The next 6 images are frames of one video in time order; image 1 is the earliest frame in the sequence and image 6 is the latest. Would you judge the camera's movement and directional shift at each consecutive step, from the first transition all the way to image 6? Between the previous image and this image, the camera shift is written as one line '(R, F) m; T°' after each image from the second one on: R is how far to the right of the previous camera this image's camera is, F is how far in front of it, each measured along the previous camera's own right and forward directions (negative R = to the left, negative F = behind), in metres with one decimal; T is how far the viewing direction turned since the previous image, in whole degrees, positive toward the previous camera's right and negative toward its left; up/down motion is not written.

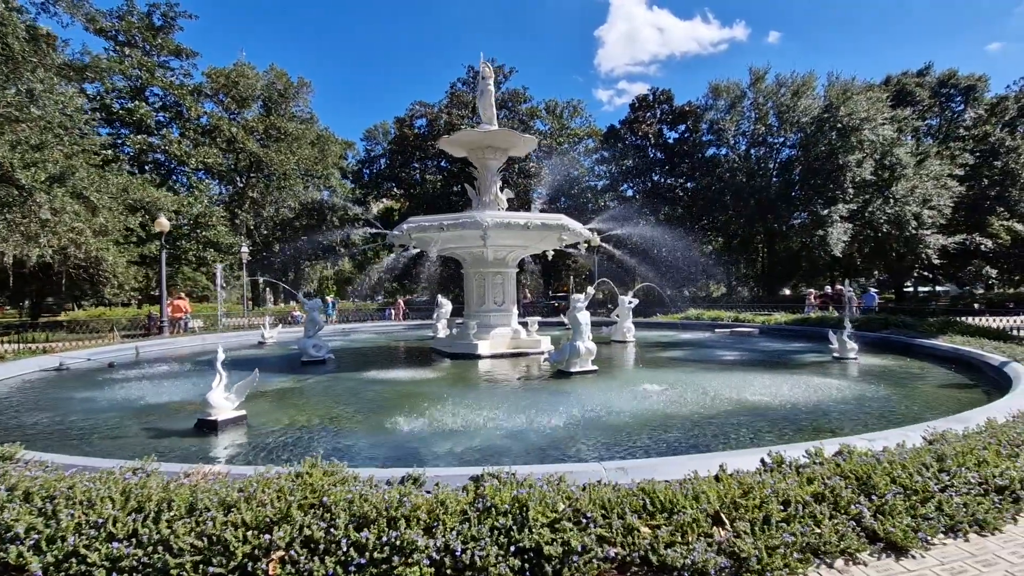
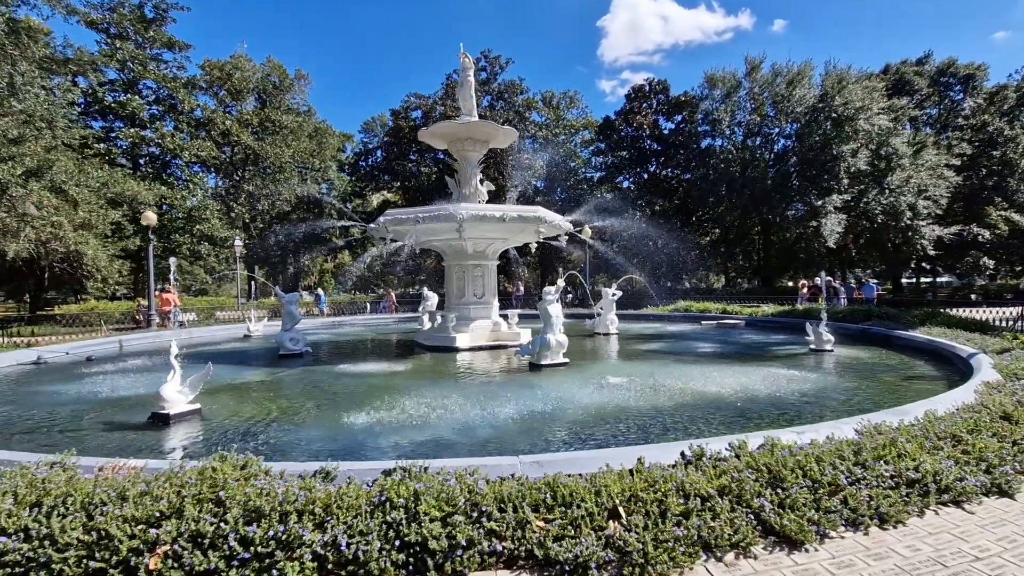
(+0.6, 0.0) m; -1°
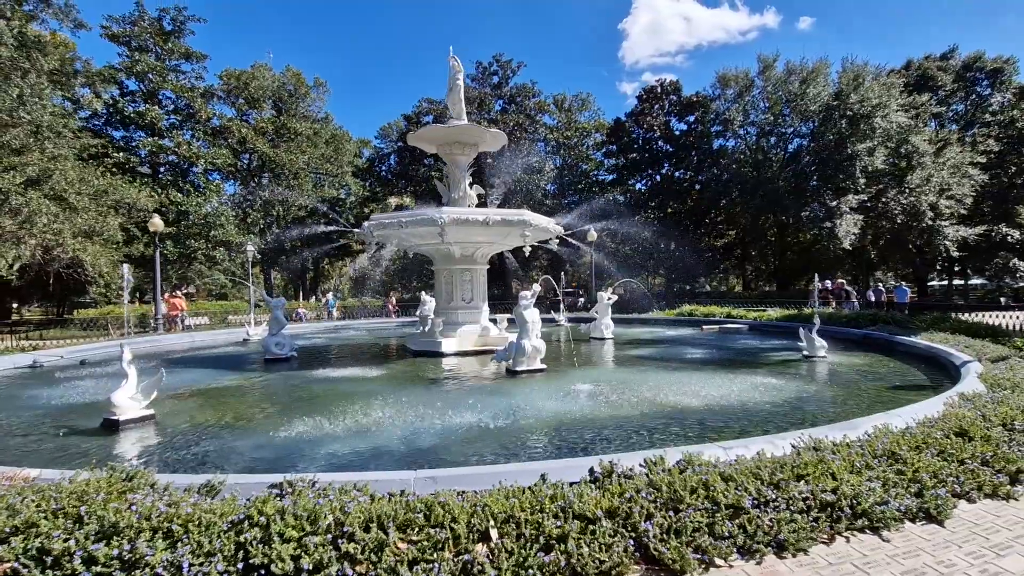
(+0.8, +0.2) m; -3°
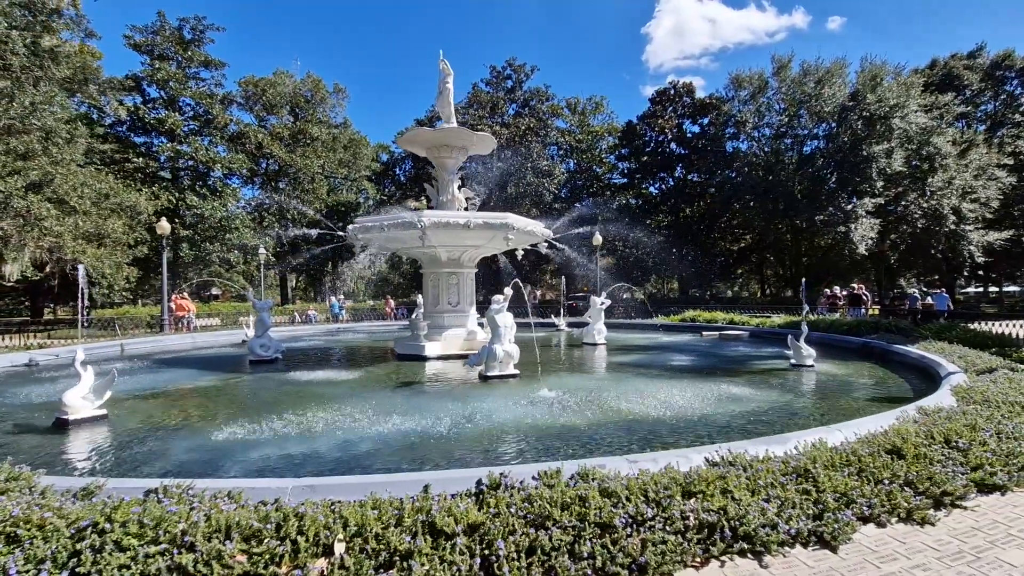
(+0.9, +0.1) m; -3°
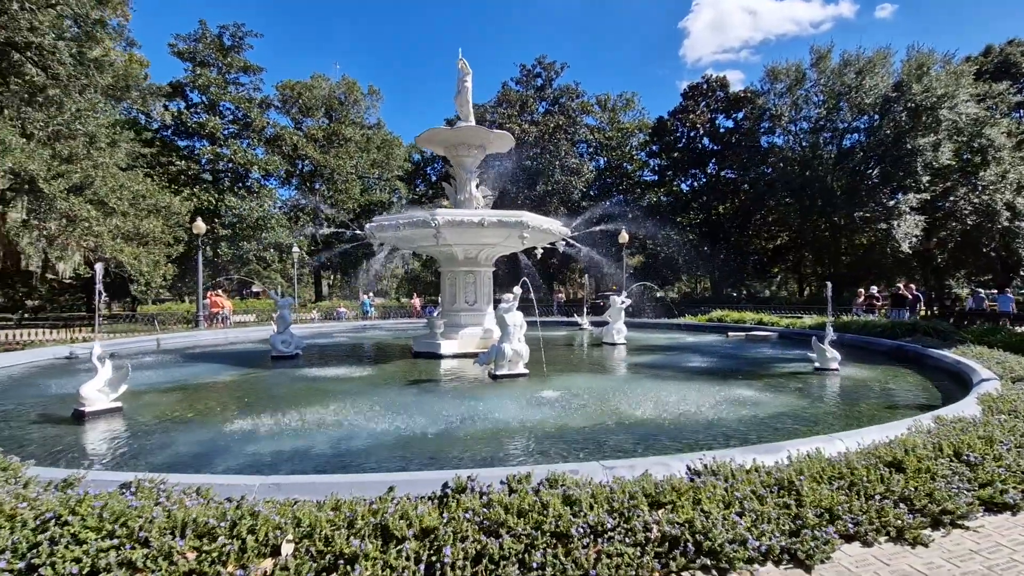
(+0.4, +0.1) m; -4°
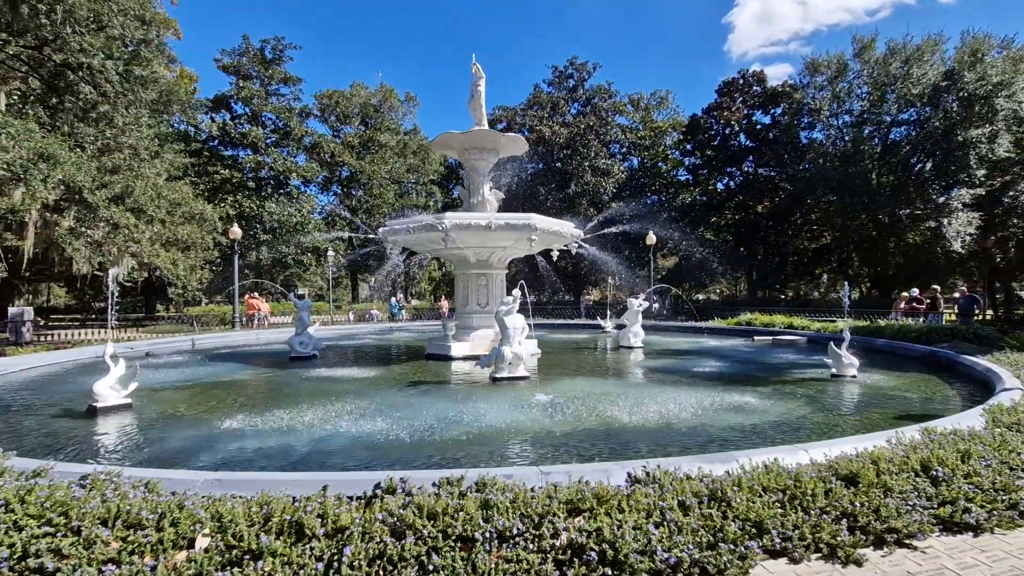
(+0.7, 0.0) m; -5°
